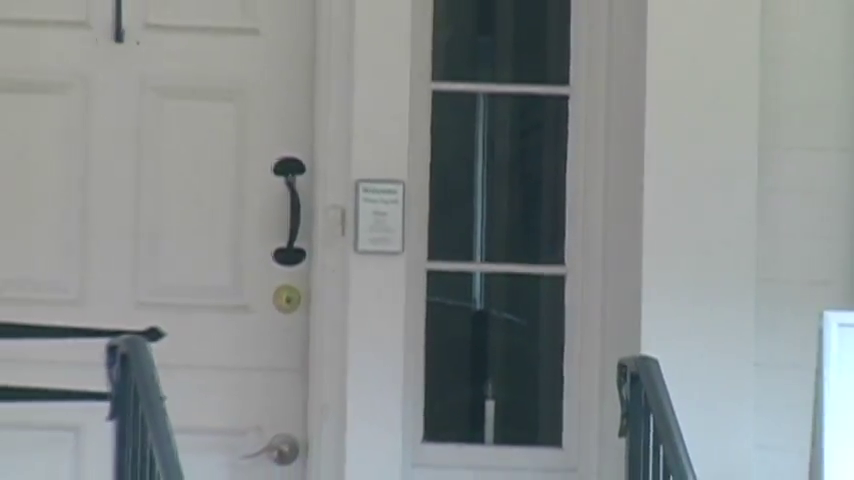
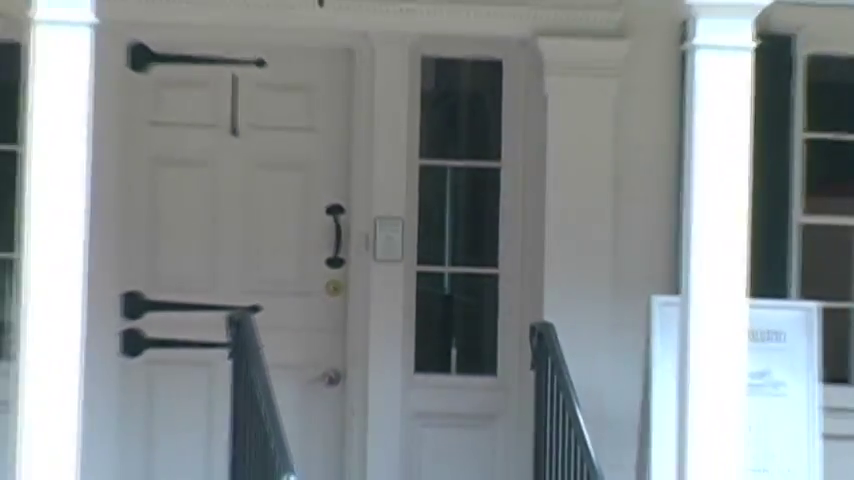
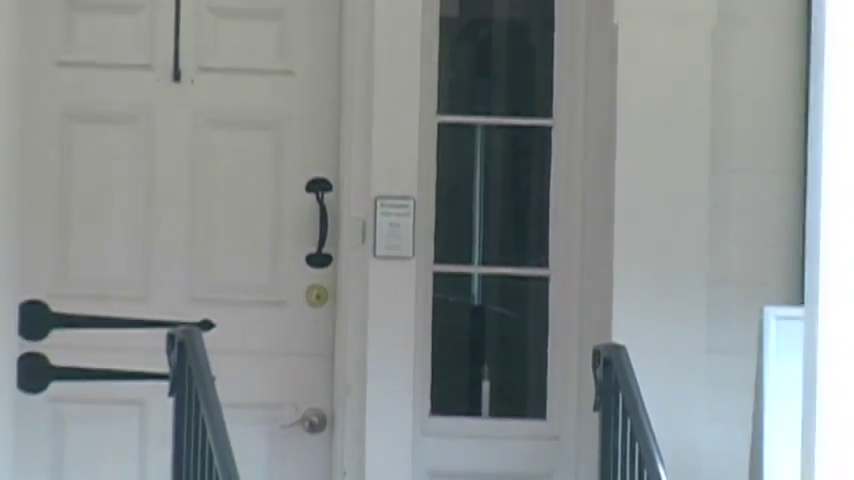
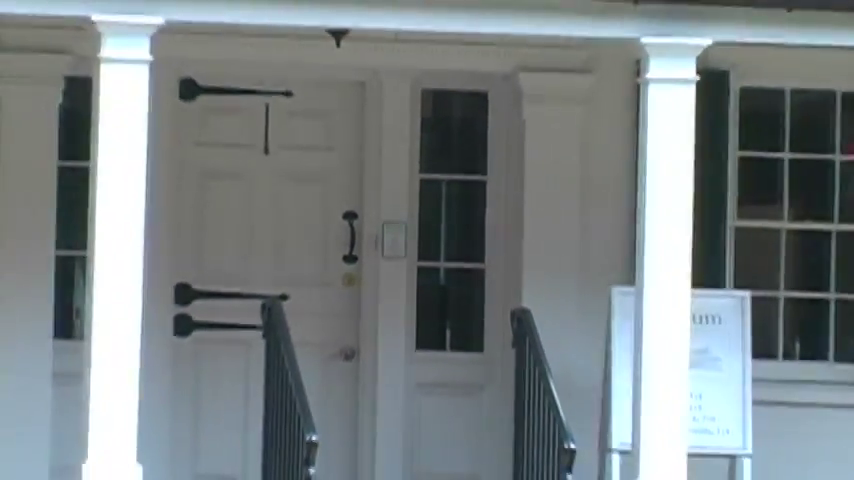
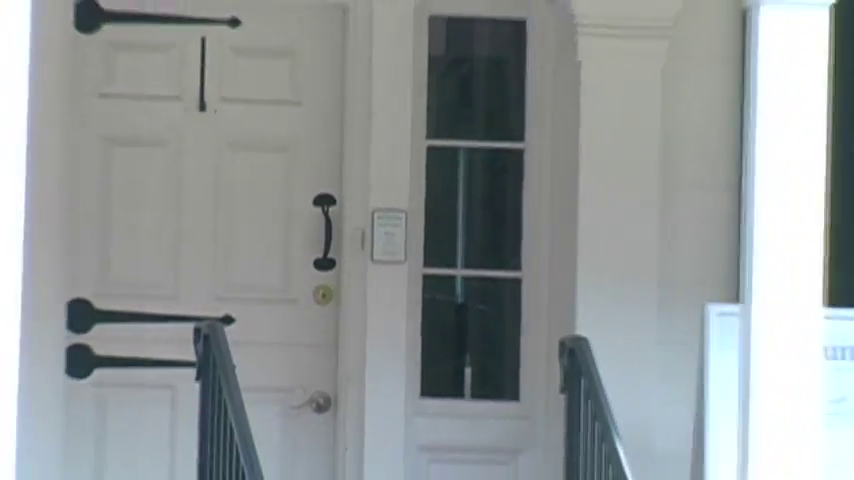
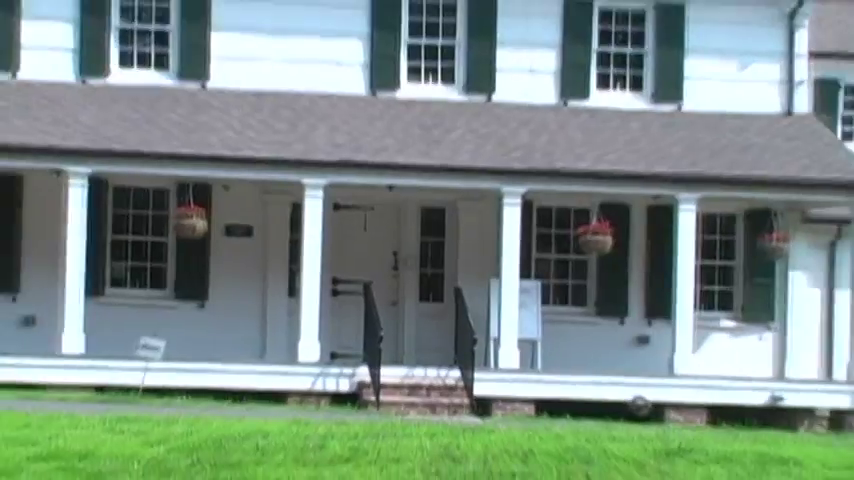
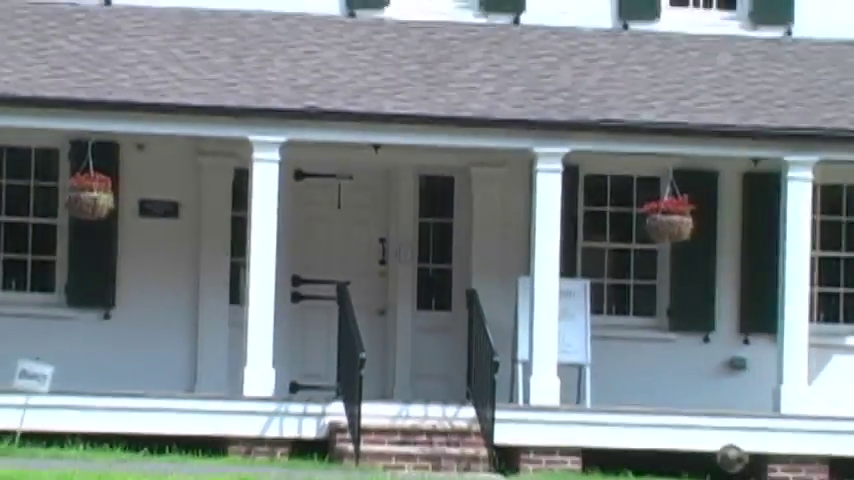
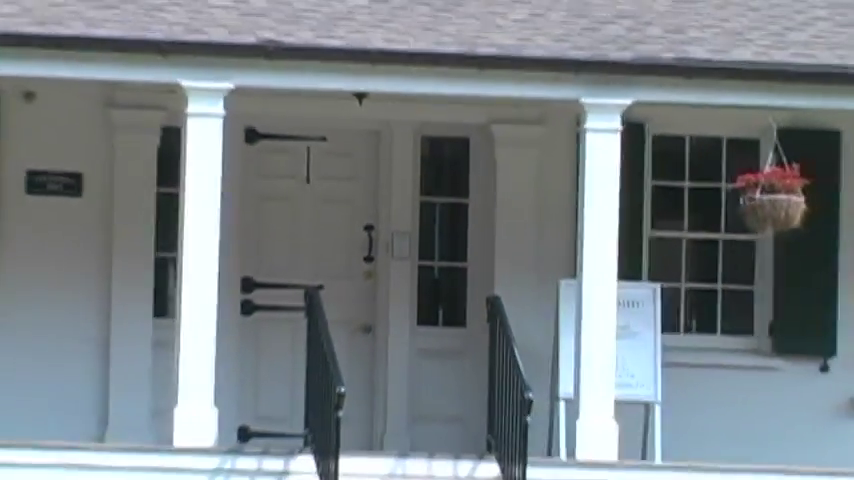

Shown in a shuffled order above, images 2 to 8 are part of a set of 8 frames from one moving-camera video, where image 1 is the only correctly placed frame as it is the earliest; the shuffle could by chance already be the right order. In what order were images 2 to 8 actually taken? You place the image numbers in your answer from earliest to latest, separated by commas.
3, 5, 2, 4, 8, 7, 6
